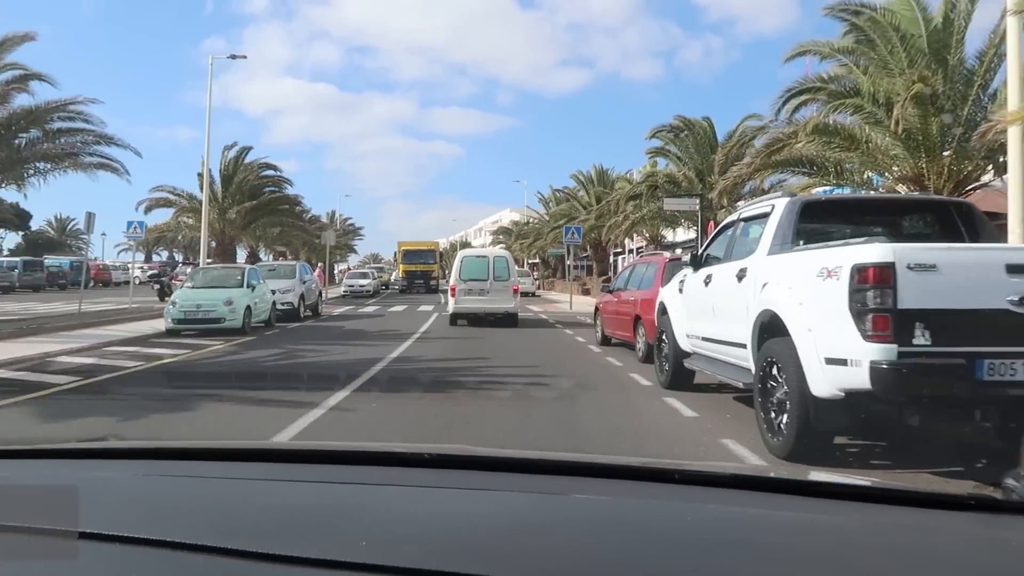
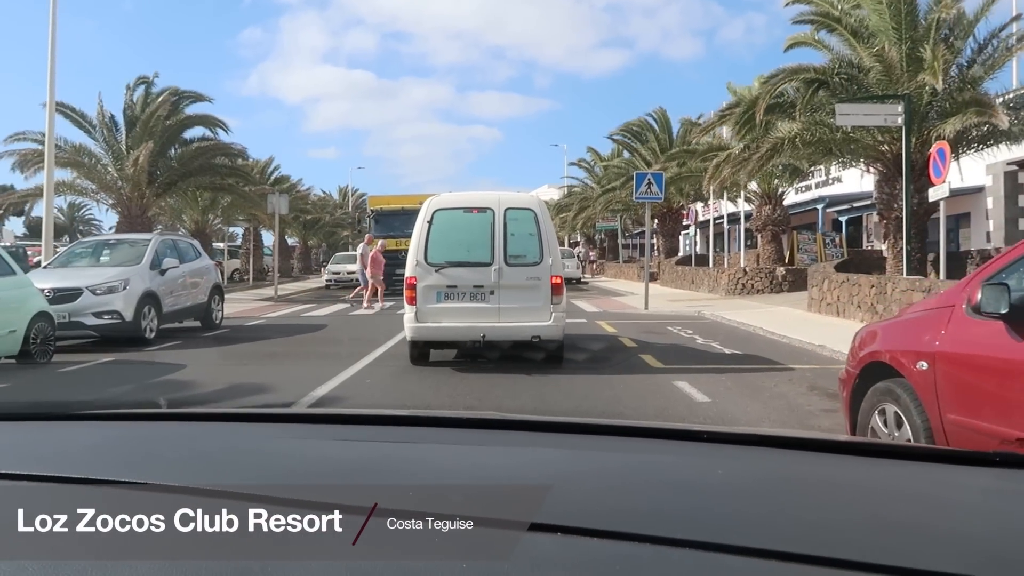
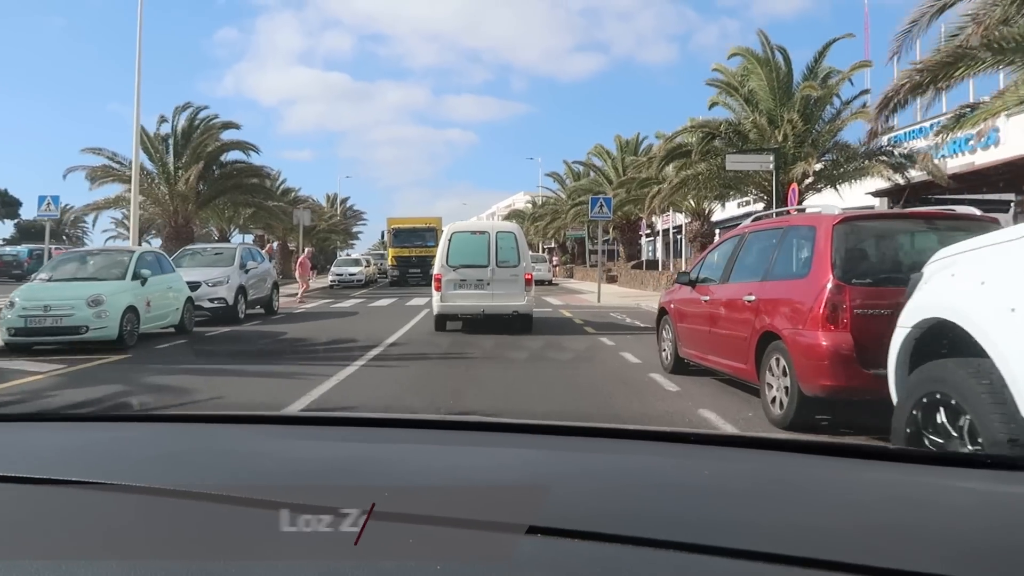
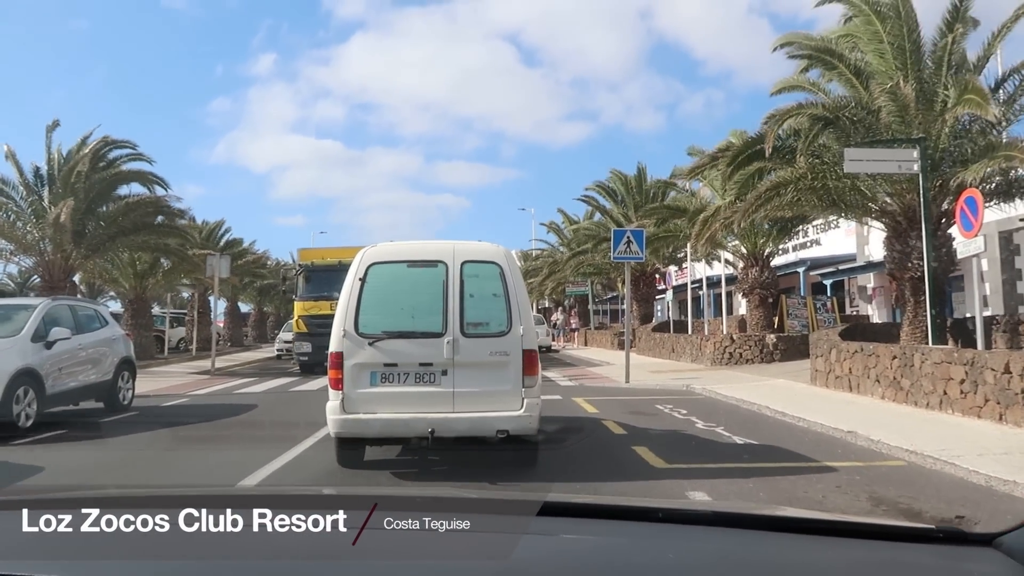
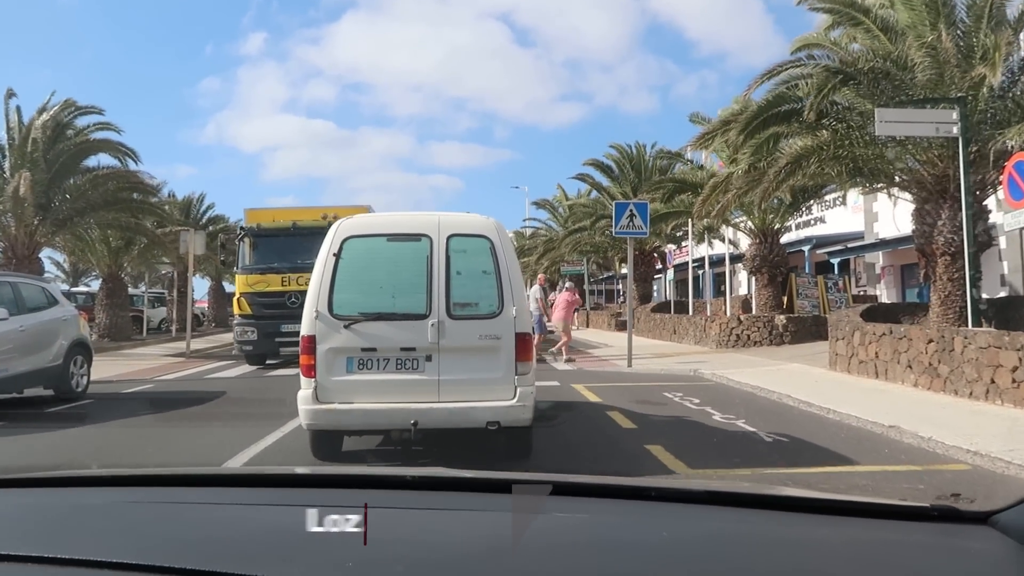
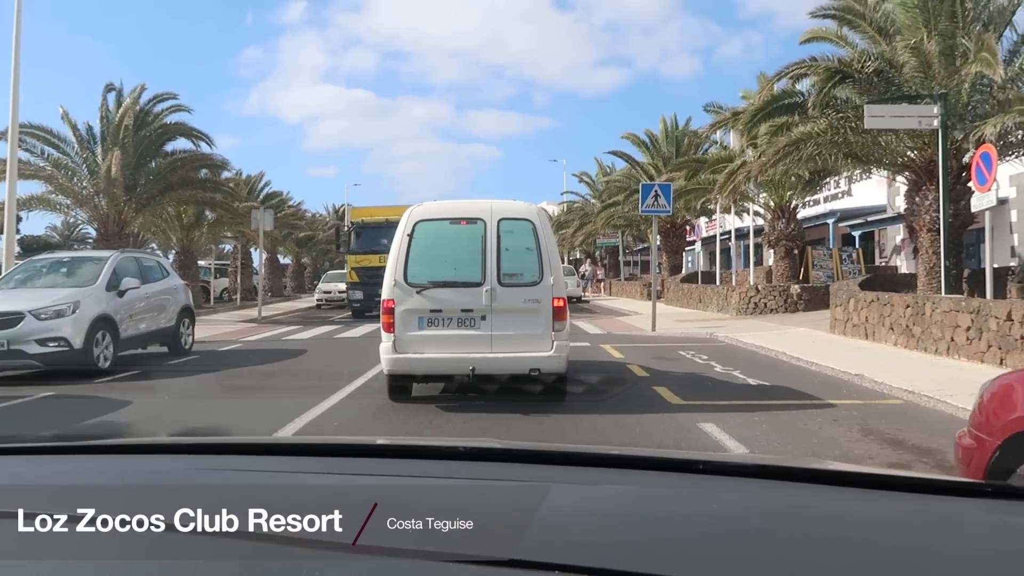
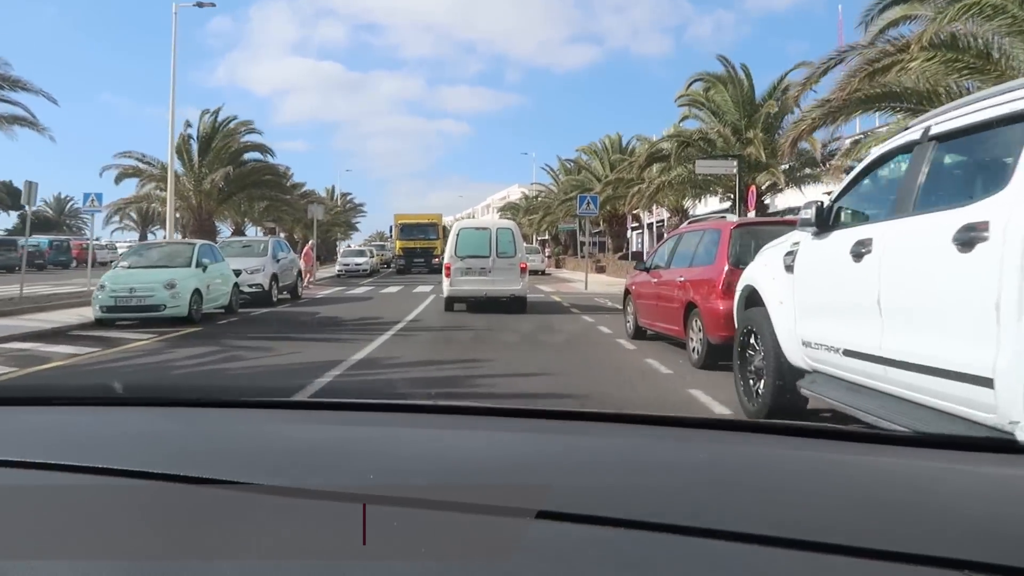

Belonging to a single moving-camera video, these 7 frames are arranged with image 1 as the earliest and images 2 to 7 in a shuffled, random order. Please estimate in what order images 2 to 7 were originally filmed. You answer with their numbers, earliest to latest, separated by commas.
7, 3, 2, 6, 4, 5
